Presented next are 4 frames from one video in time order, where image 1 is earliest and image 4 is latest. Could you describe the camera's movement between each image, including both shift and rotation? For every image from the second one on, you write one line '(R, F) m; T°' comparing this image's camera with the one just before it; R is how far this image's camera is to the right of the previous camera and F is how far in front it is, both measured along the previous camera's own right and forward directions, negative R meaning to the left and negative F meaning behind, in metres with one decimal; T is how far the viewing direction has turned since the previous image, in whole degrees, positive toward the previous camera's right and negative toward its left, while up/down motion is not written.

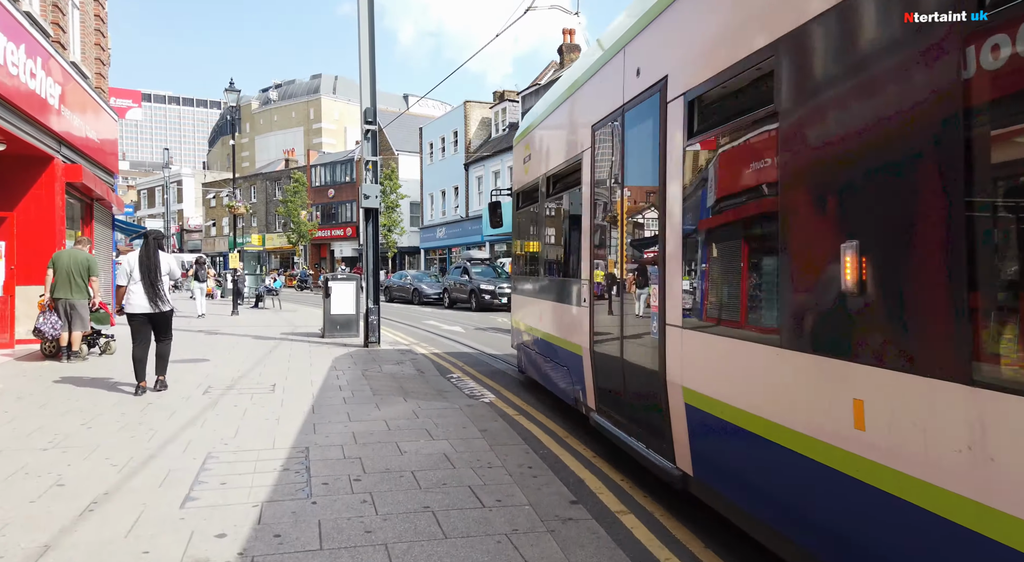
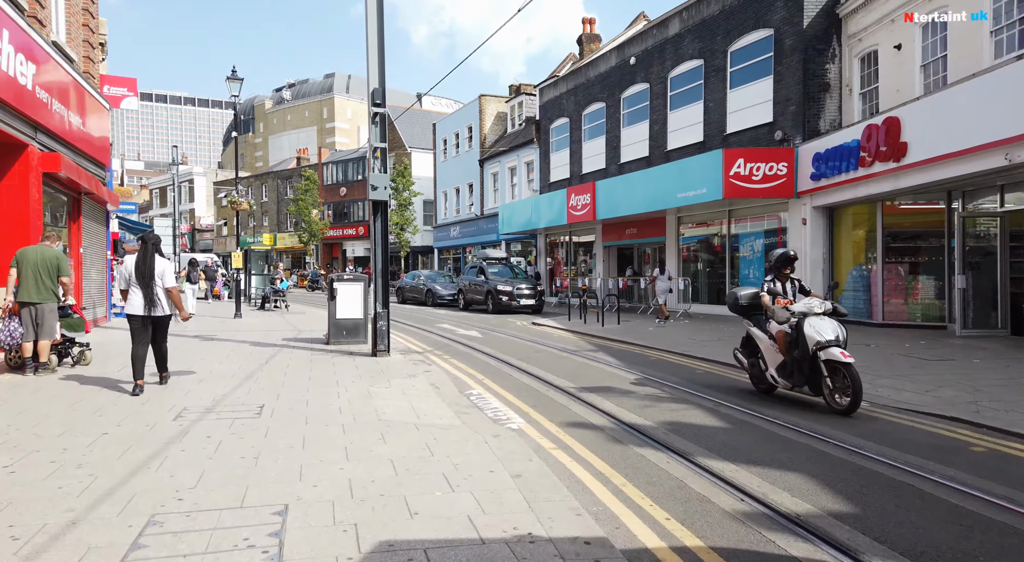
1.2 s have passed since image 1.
(-0.2, +1.3) m; -1°
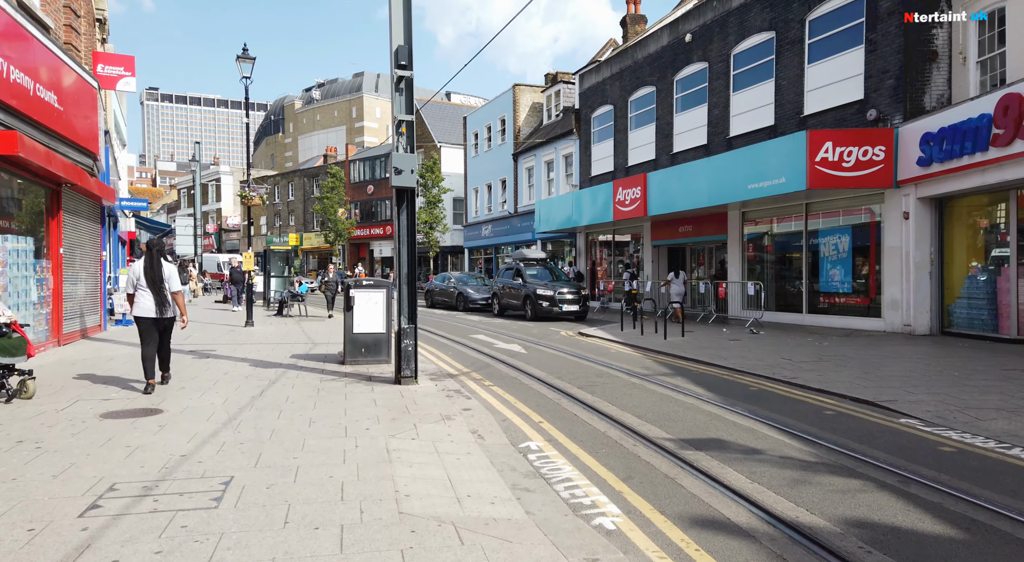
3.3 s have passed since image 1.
(-0.4, +2.2) m; -2°
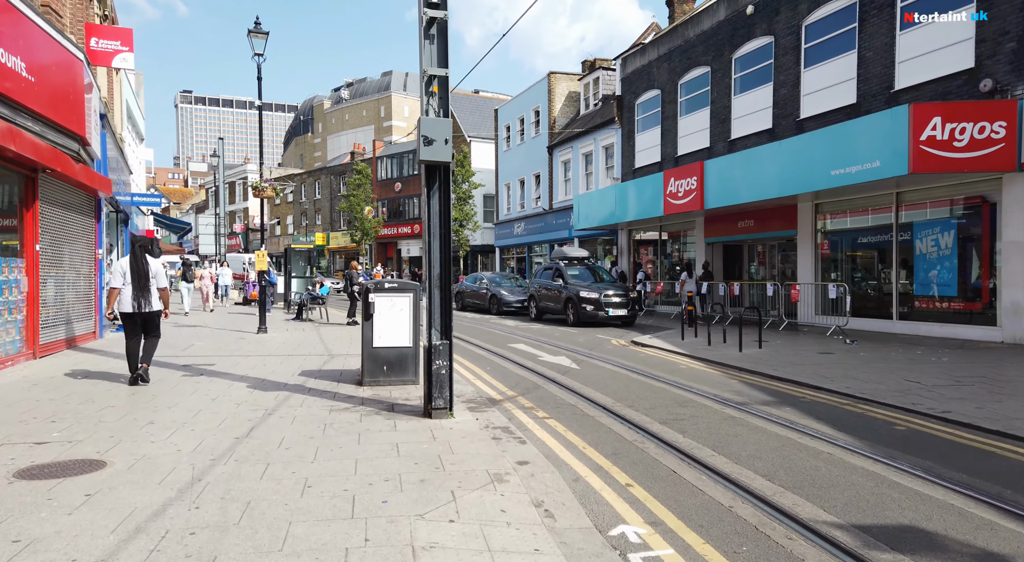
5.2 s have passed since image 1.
(-0.3, +2.0) m; -2°
